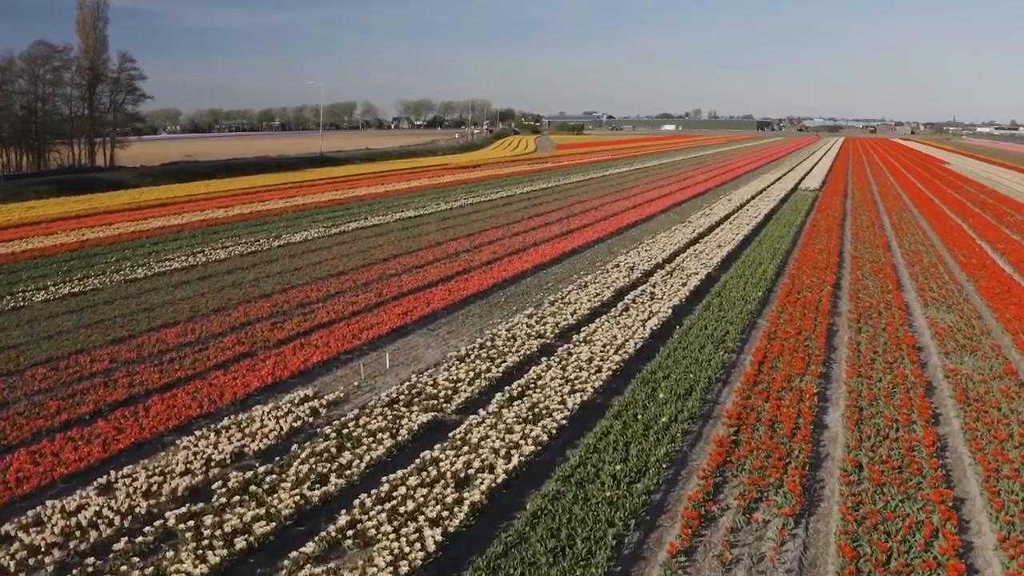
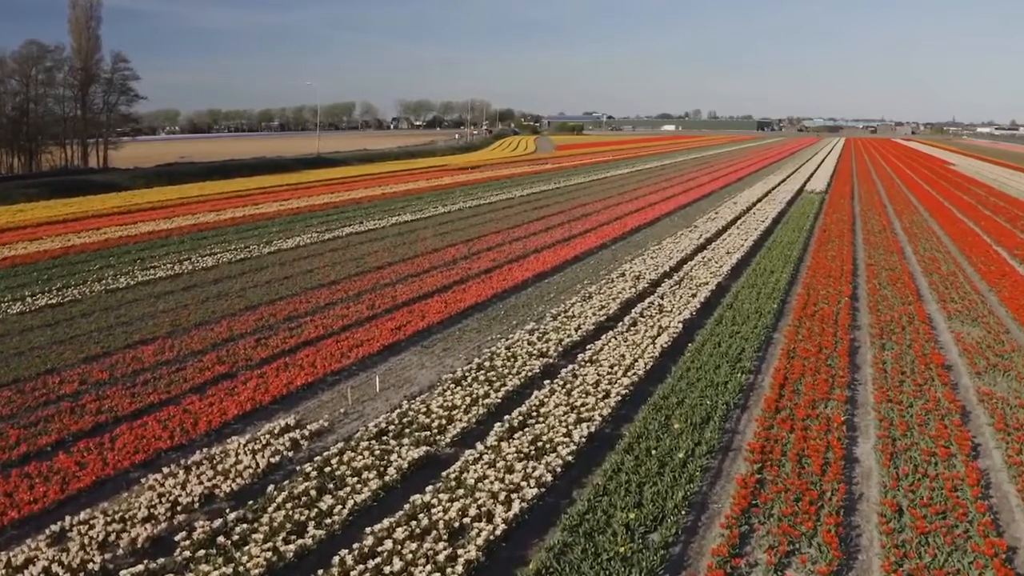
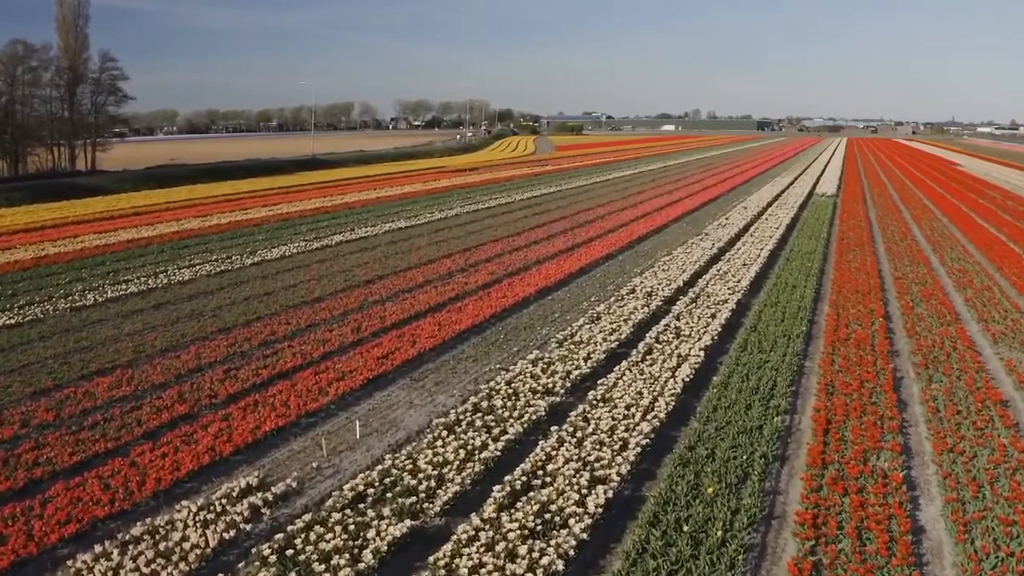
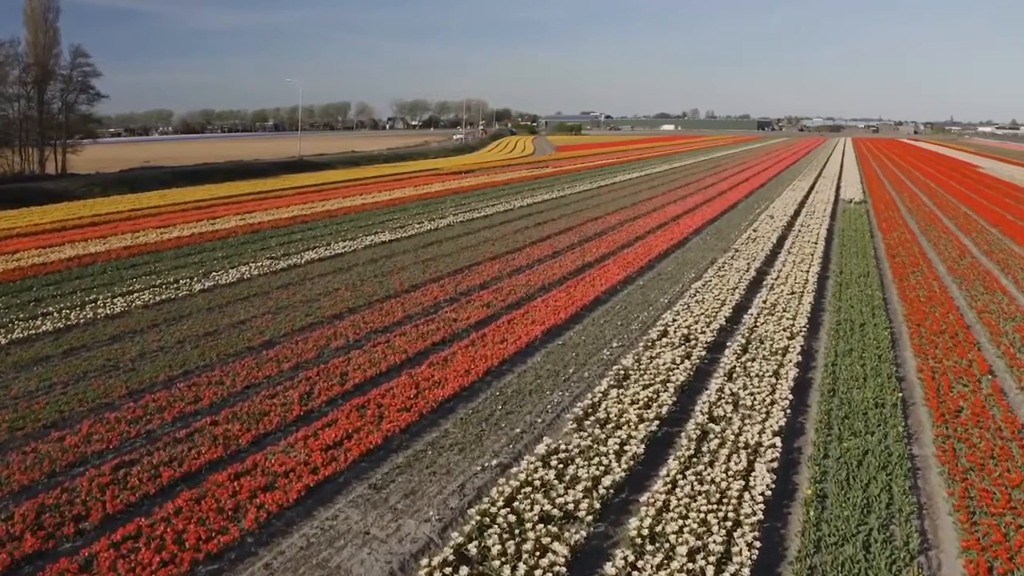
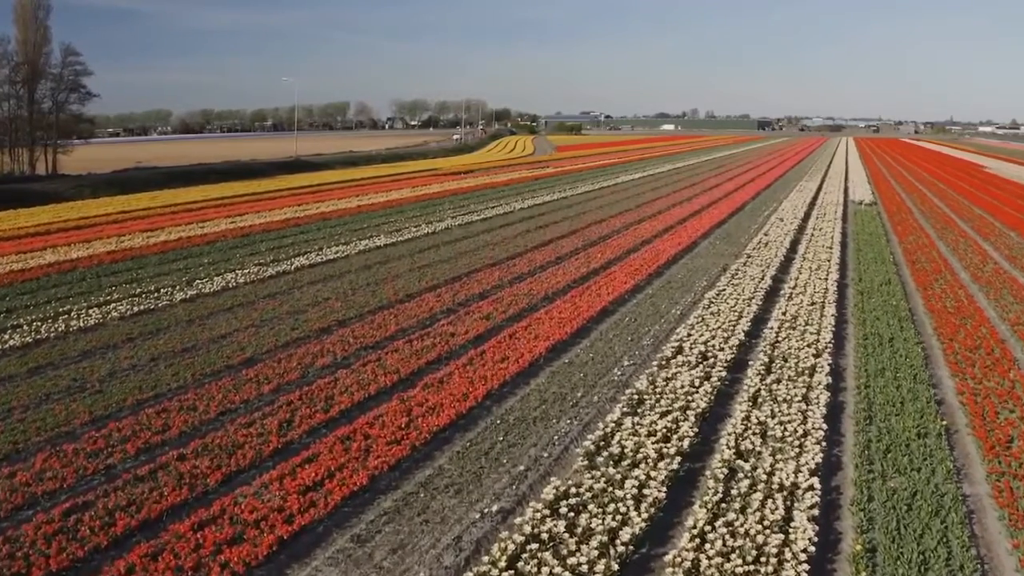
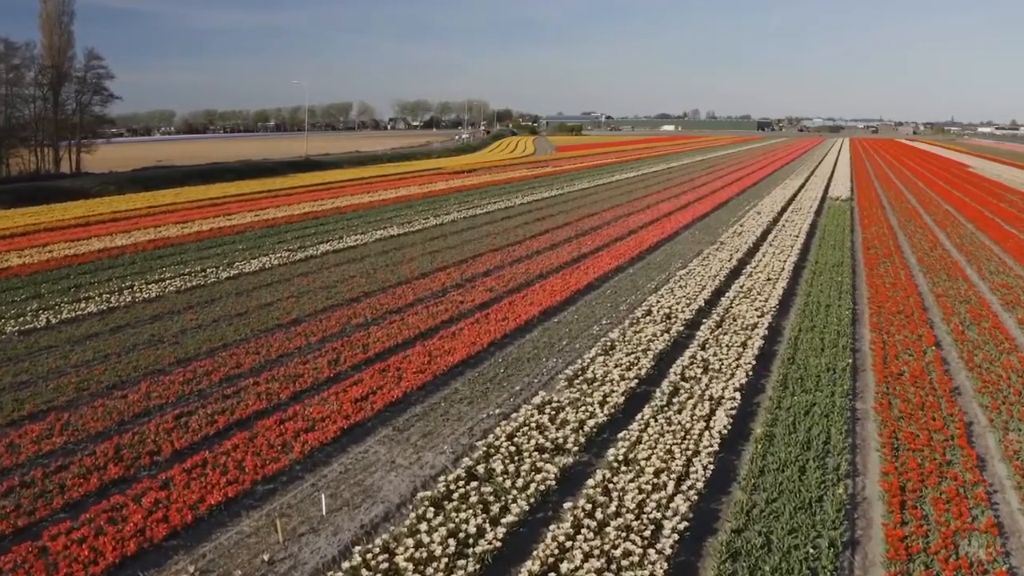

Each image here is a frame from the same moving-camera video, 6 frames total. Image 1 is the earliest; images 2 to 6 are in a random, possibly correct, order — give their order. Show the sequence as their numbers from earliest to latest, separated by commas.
2, 3, 6, 4, 5
